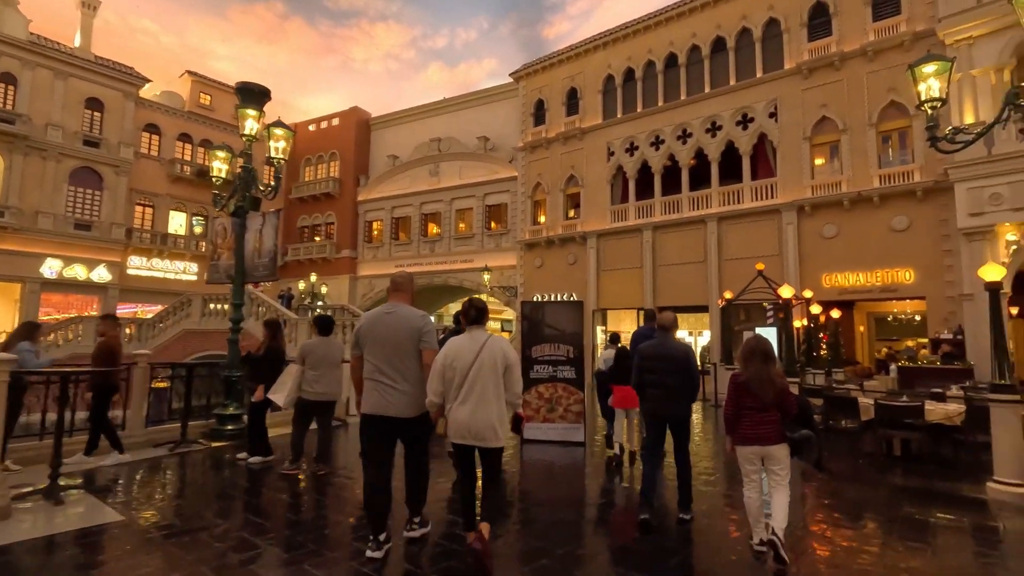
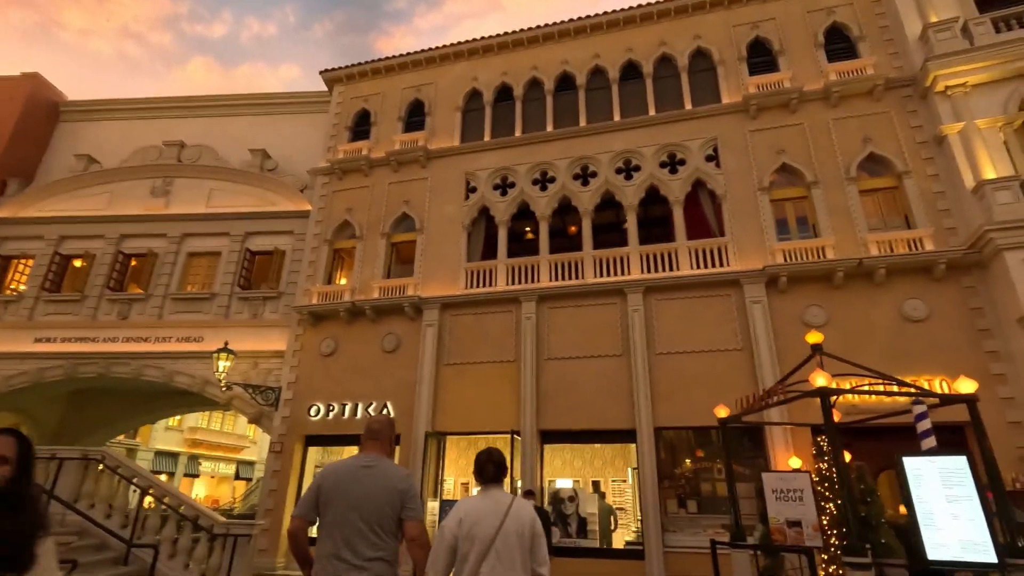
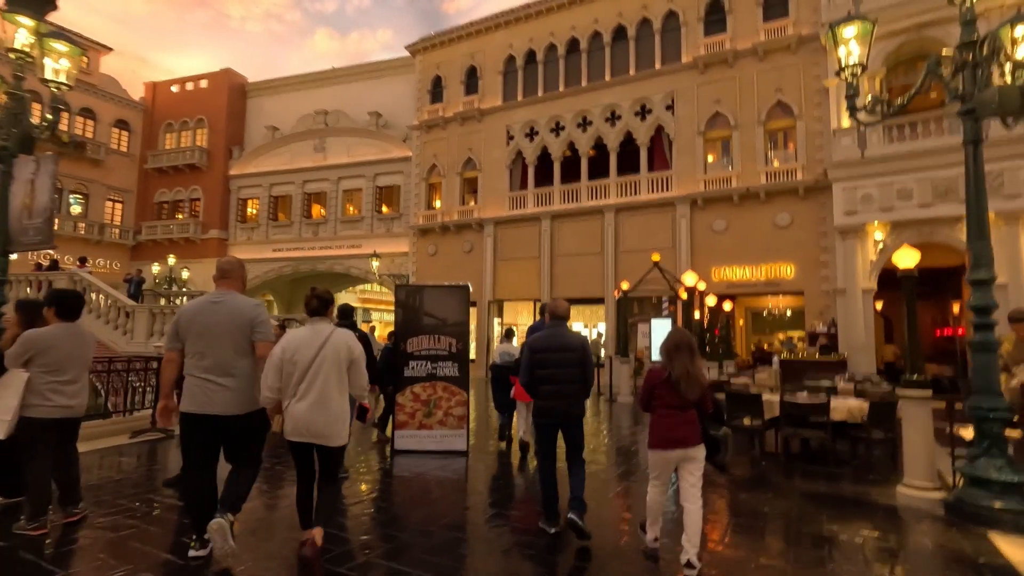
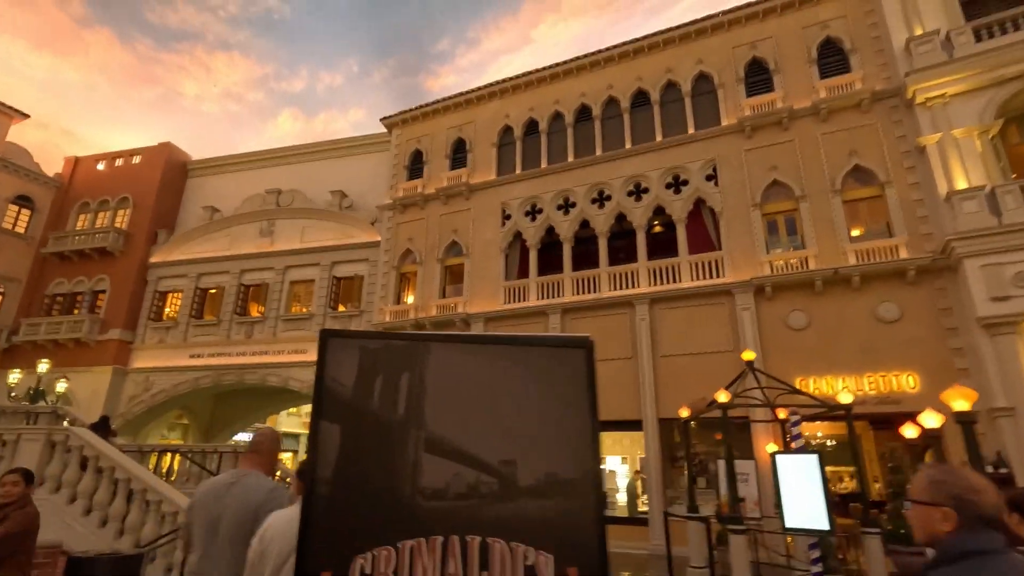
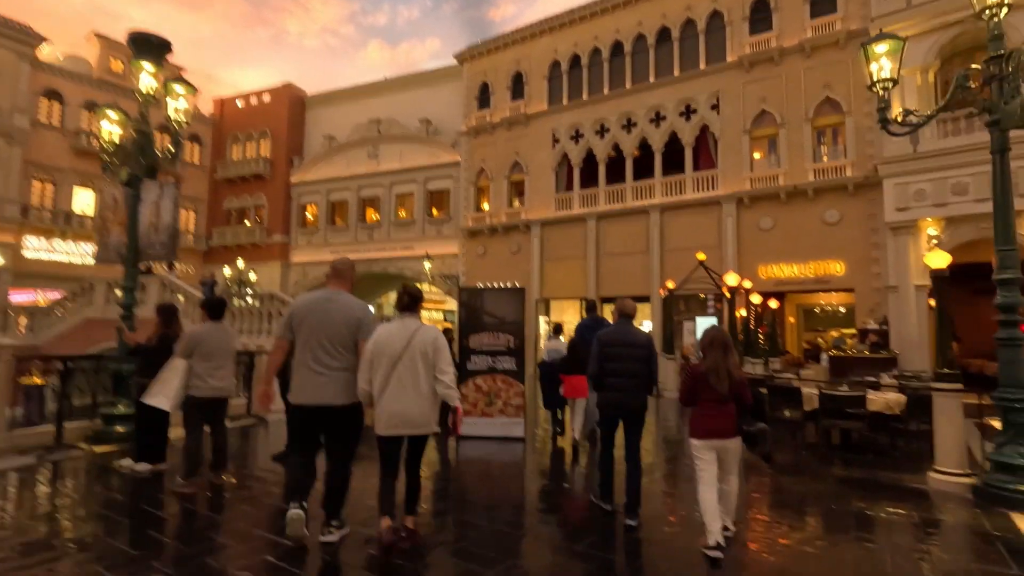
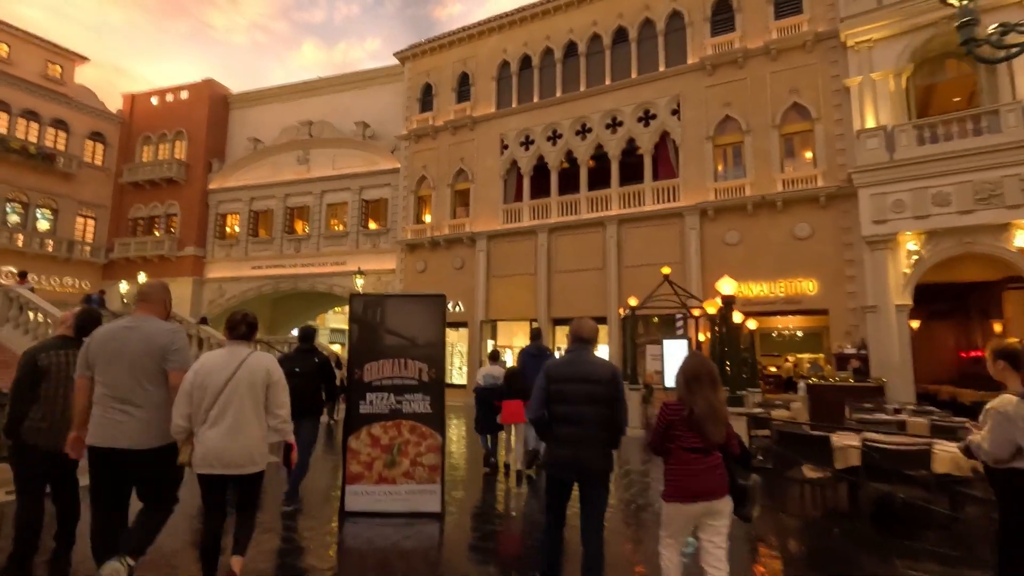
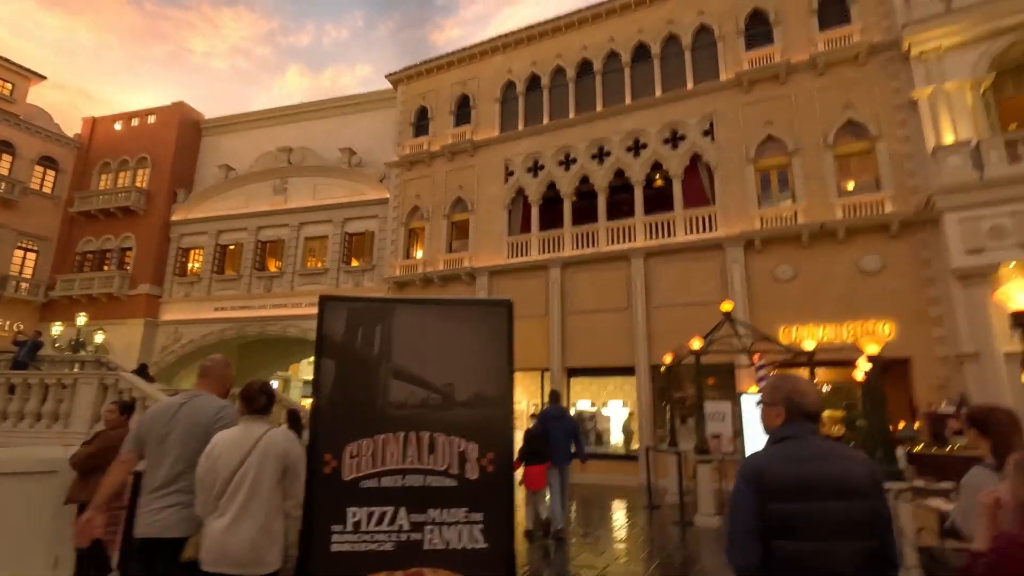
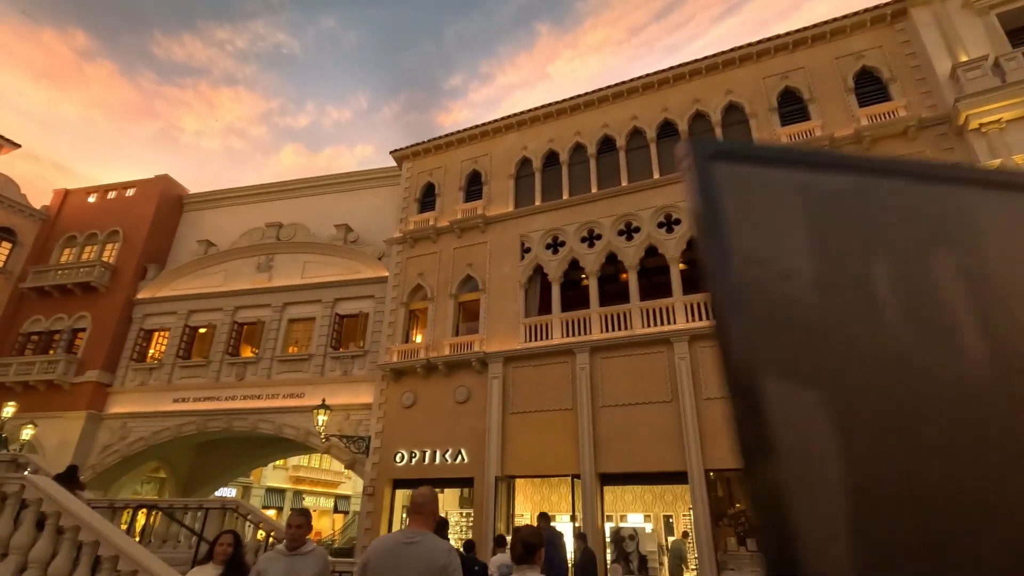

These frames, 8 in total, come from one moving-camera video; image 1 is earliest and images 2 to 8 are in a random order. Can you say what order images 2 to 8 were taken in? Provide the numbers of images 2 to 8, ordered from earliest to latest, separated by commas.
5, 3, 6, 7, 4, 8, 2
